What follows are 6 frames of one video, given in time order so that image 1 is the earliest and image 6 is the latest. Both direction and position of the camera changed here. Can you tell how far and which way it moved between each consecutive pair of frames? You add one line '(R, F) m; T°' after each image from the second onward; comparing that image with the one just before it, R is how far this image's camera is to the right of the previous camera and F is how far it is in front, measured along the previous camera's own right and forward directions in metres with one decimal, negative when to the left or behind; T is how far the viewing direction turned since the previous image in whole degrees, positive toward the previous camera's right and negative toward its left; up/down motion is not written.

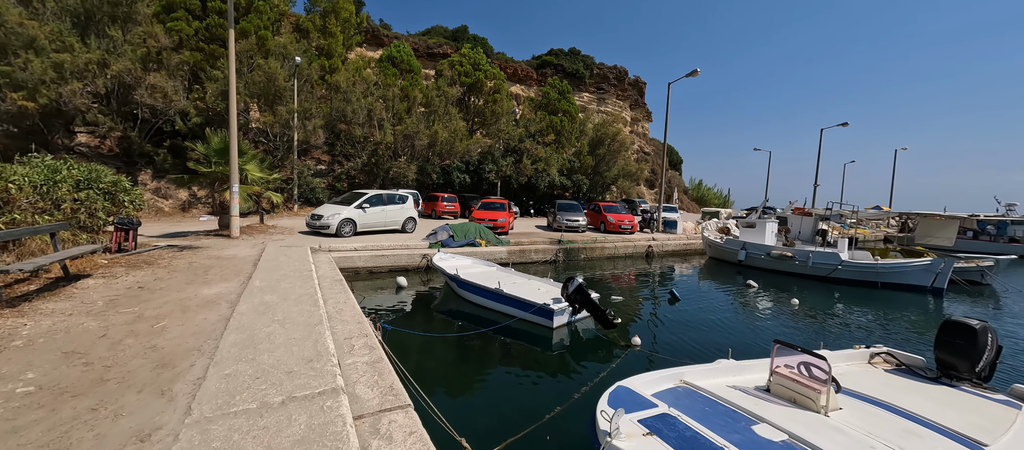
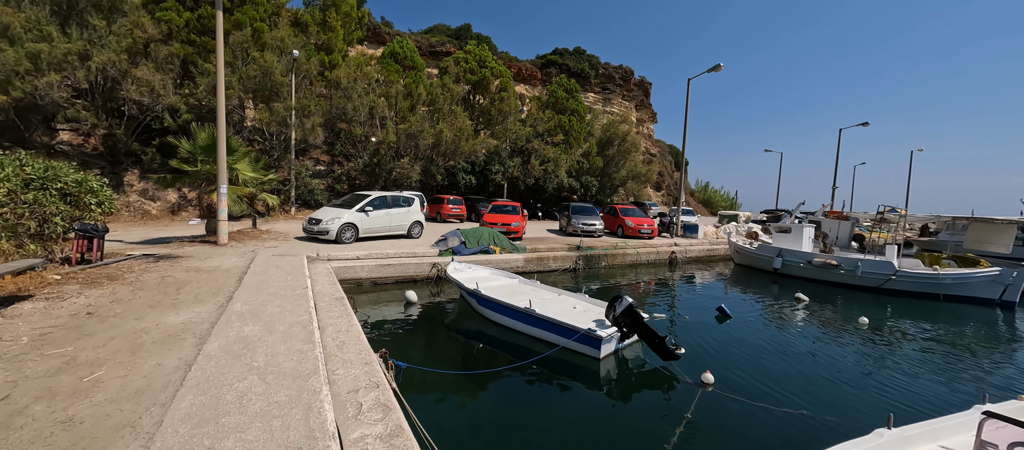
(-0.6, +1.1) m; 0°
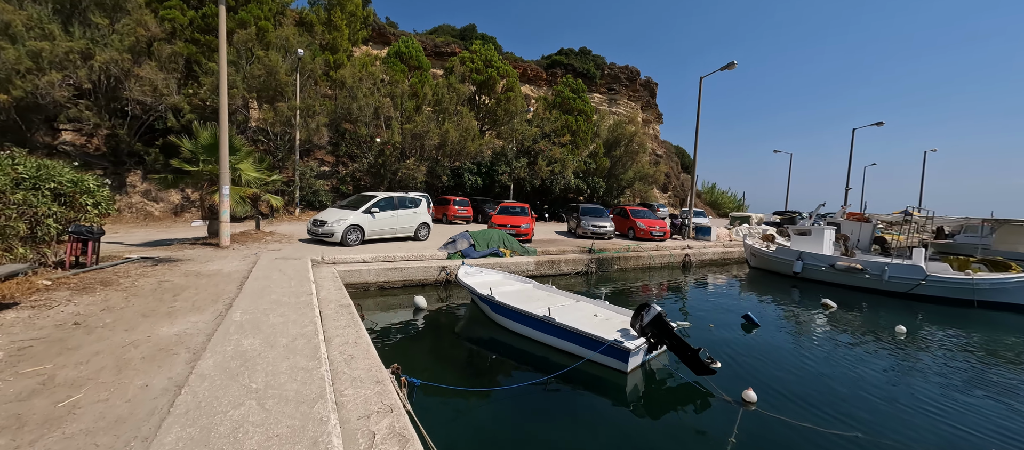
(-0.2, +0.4) m; 0°
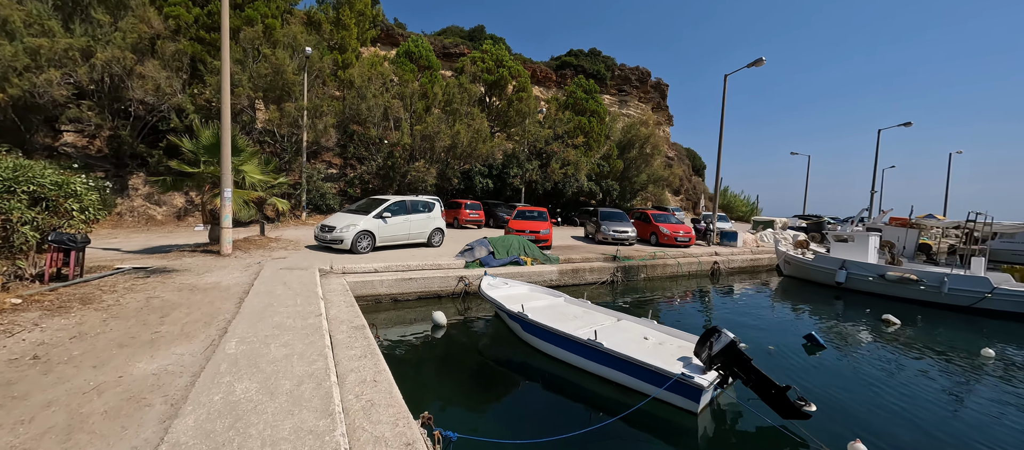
(-0.5, +0.8) m; -1°
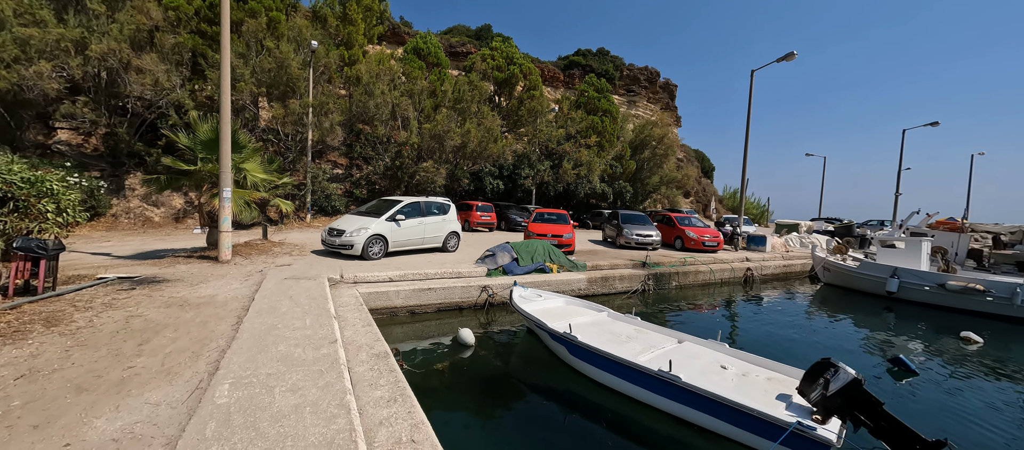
(-0.6, +0.8) m; 0°
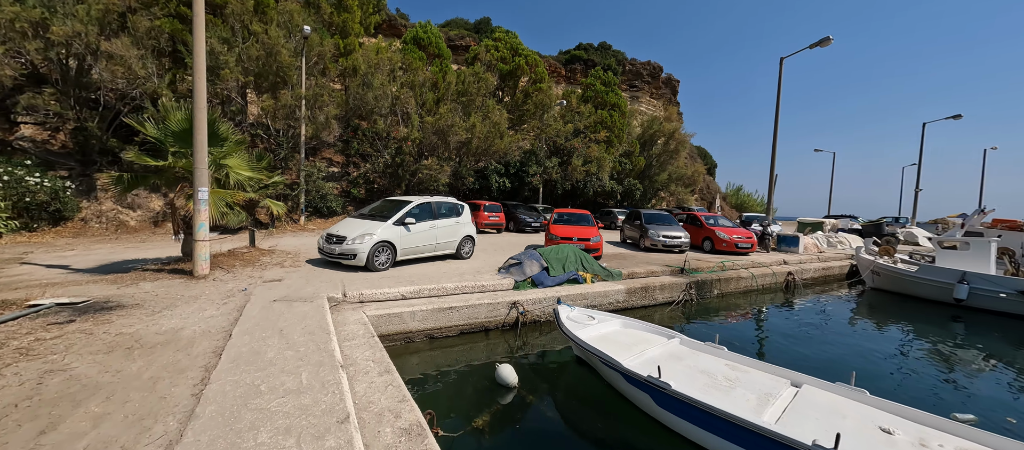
(-0.7, +1.2) m; +1°
